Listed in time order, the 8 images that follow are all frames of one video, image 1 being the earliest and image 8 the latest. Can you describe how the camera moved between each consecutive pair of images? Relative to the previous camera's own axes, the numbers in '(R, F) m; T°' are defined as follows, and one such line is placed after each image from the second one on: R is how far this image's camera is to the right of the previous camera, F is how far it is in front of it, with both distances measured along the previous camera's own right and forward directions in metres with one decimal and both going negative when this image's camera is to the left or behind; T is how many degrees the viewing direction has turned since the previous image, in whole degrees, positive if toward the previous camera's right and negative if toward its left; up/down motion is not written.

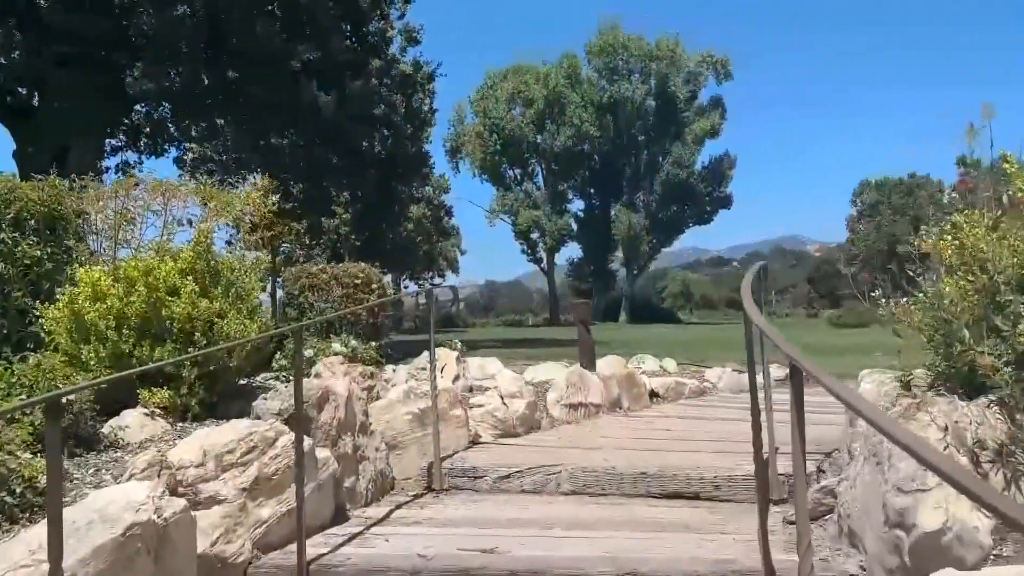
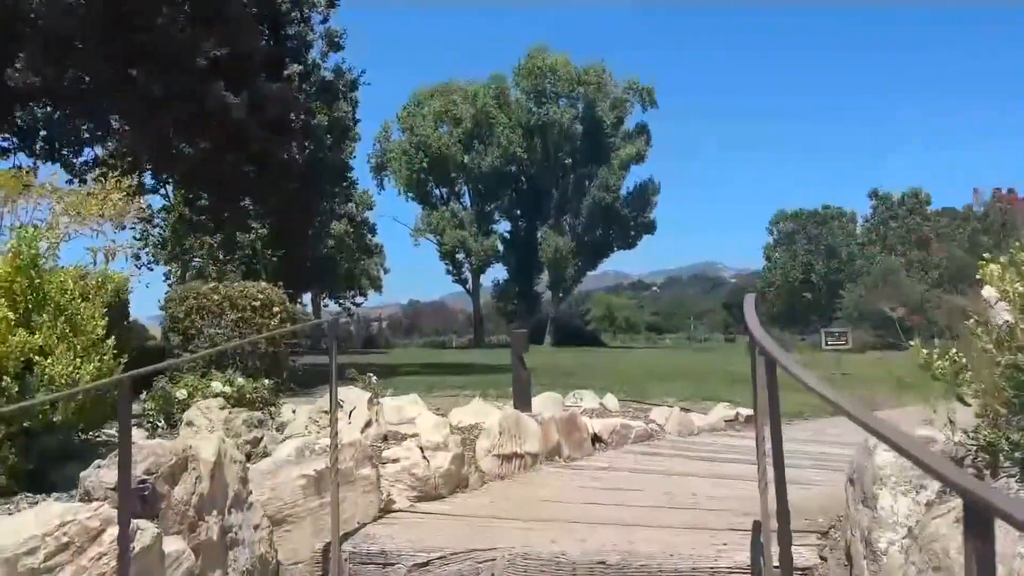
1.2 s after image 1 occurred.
(0.0, +1.0) m; +5°
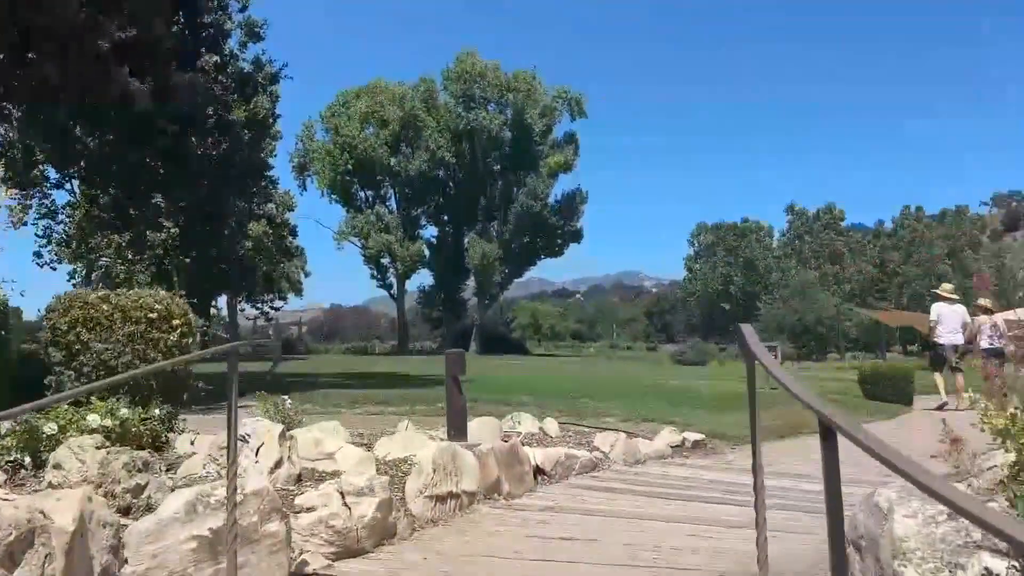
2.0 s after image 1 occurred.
(-0.1, +0.7) m; +5°
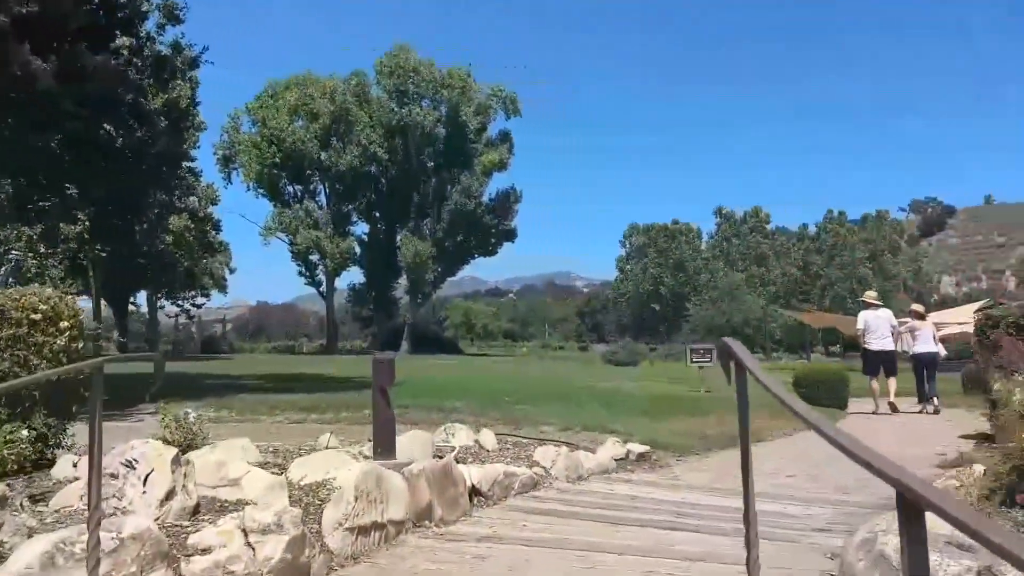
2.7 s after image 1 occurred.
(0.0, +0.6) m; +5°
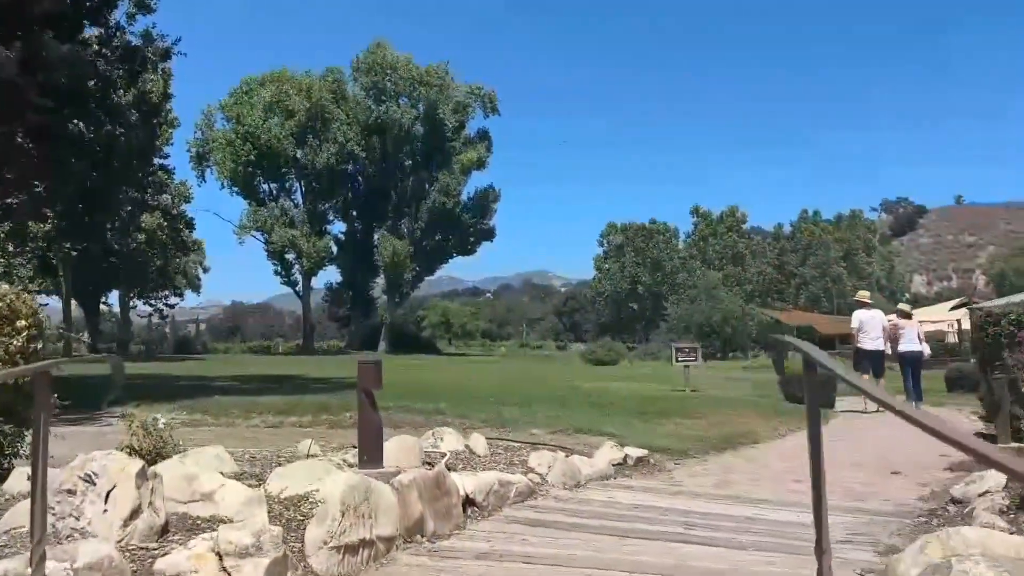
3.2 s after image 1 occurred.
(-0.1, +0.4) m; +2°
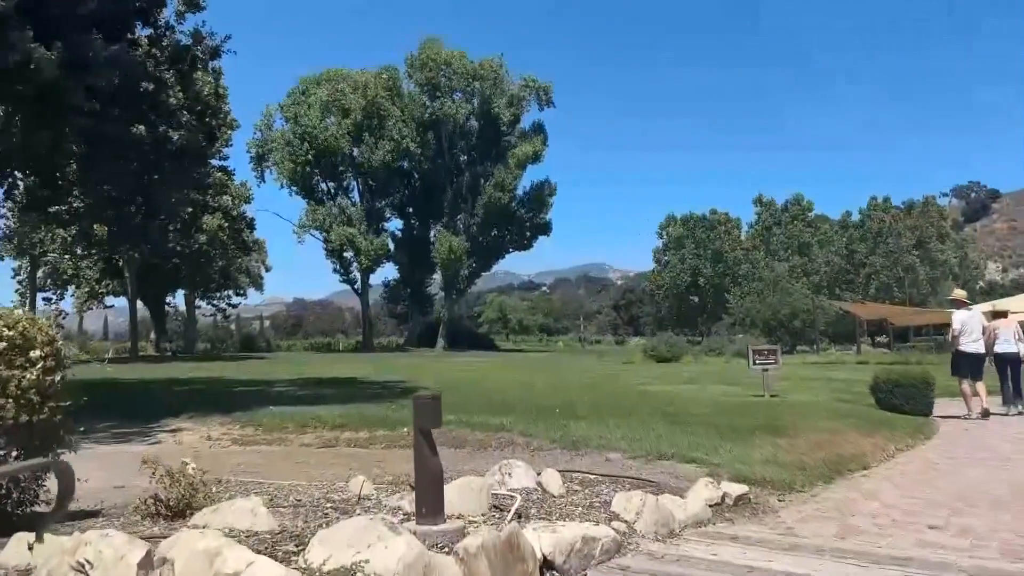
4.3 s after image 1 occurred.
(-0.1, +0.9) m; -4°
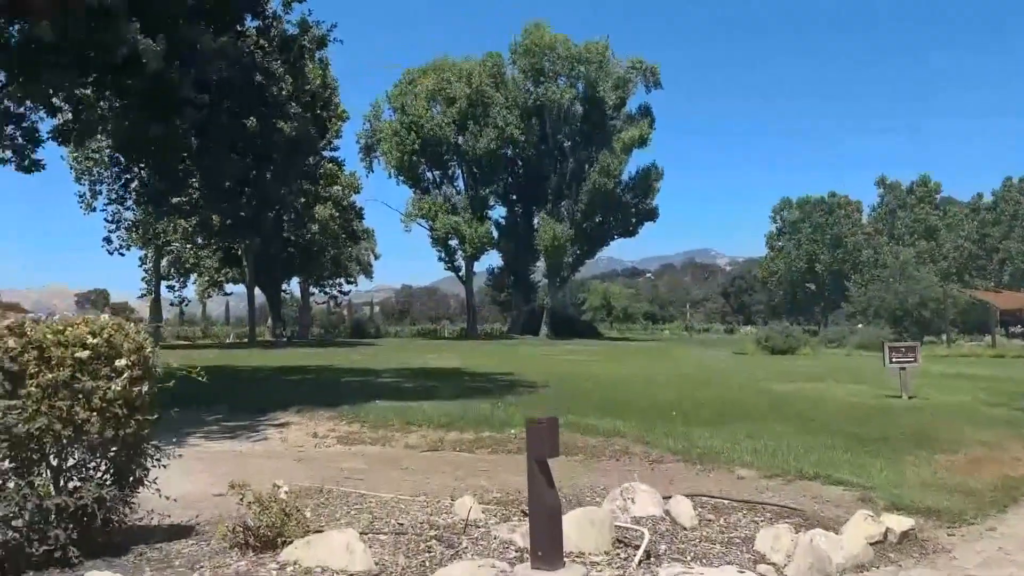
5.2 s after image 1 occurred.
(-0.1, +0.7) m; -7°
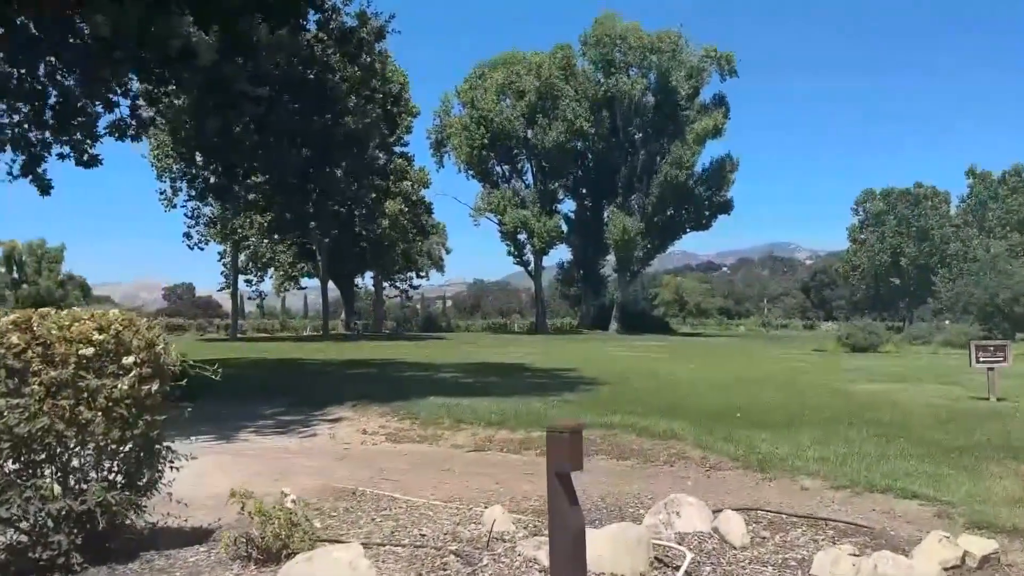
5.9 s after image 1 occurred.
(+0.2, +0.4) m; -5°
